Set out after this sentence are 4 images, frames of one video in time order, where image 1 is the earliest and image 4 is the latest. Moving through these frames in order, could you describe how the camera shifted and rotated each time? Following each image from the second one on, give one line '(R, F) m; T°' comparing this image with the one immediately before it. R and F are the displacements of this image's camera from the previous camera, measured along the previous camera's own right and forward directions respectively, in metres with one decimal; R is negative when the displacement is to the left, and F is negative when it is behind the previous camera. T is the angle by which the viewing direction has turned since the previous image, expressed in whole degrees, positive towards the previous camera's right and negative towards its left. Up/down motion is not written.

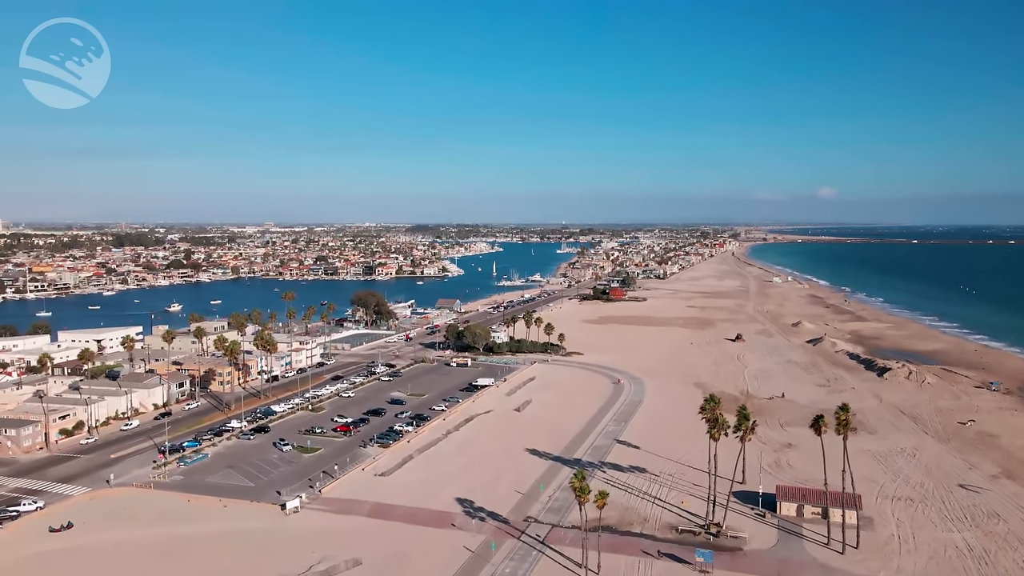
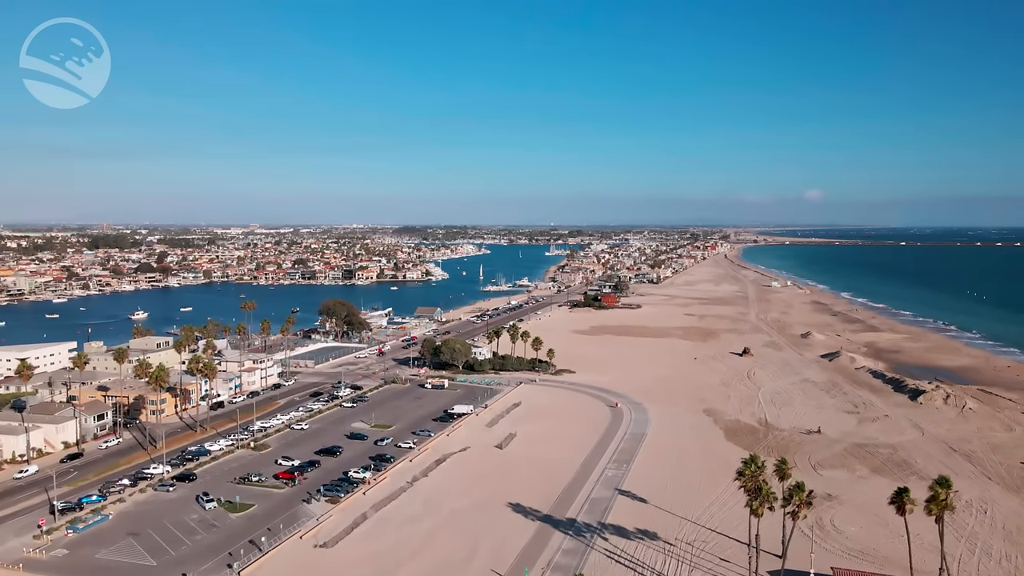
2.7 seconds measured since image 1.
(+0.3, +4.8) m; +1°
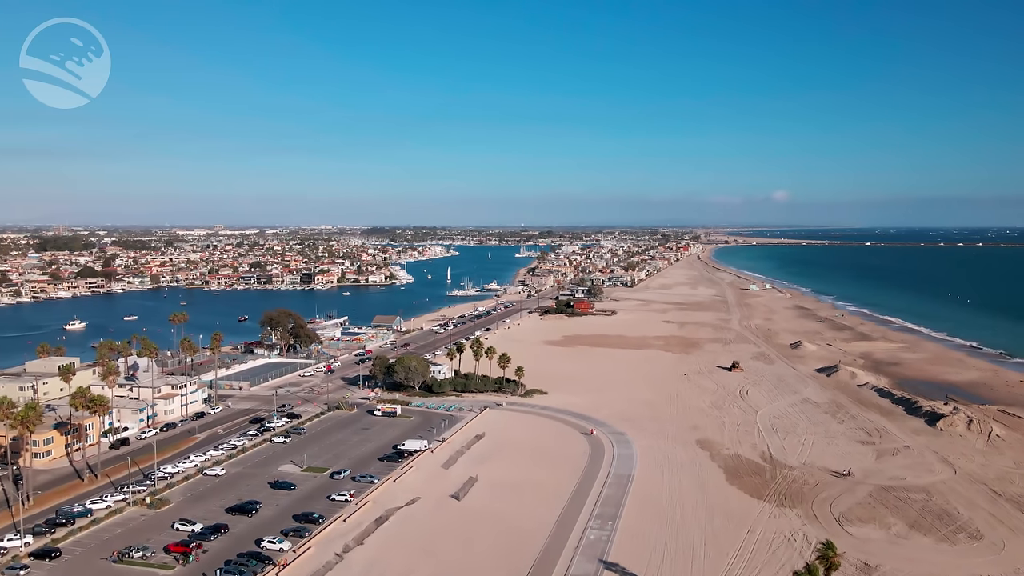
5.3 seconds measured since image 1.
(+0.4, +4.6) m; +3°
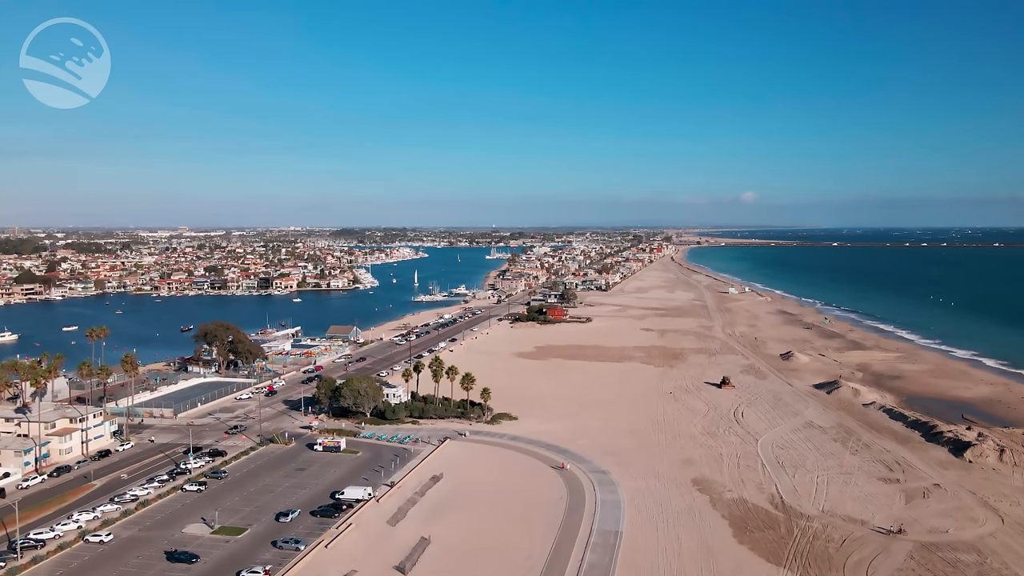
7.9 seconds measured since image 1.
(+0.4, +4.3) m; +3°
